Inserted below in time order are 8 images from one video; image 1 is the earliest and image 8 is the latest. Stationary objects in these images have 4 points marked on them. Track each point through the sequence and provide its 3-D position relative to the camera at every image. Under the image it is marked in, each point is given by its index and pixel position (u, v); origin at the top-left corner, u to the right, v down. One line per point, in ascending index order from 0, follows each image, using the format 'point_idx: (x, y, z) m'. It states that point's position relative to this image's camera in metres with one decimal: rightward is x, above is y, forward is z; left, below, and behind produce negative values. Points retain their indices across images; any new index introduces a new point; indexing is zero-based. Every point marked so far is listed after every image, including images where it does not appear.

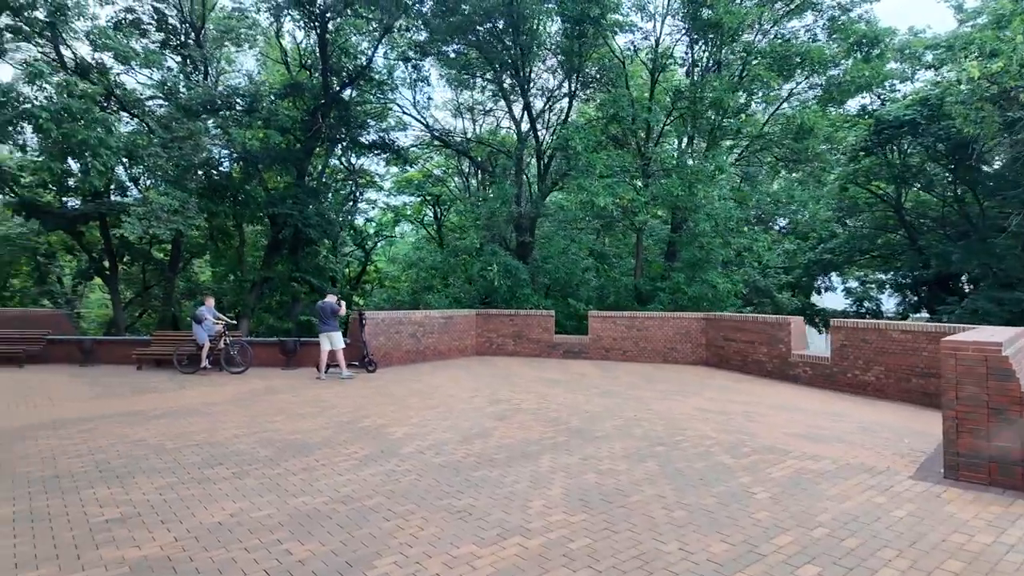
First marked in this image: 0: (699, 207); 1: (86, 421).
0: (+5.7, +2.5, +17.7) m
1: (-6.1, -1.9, +8.4) m
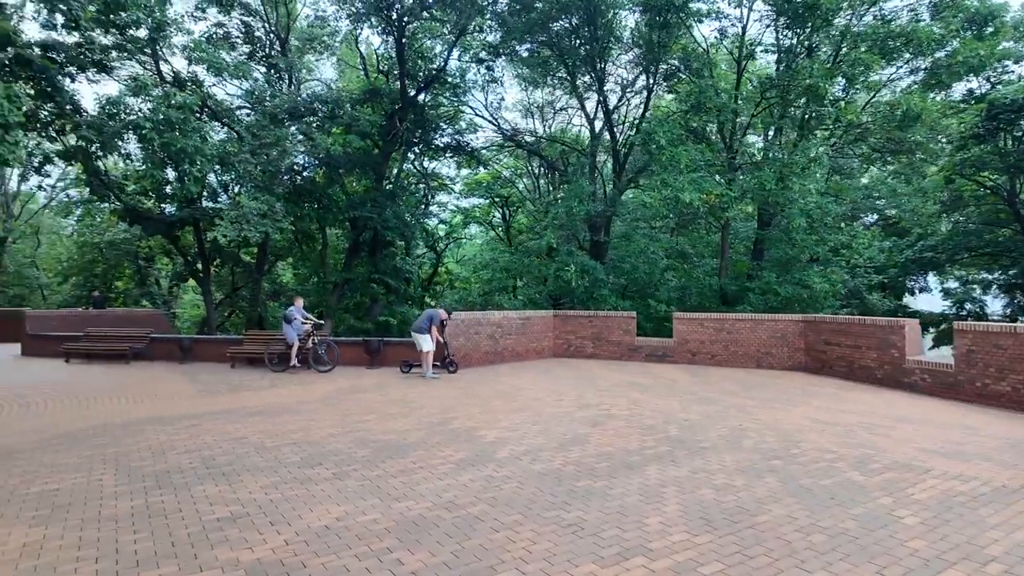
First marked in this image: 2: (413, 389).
0: (+7.9, +2.5, +16.7) m
1: (-4.8, -1.9, +8.7) m
2: (-1.8, -1.9, +10.9) m
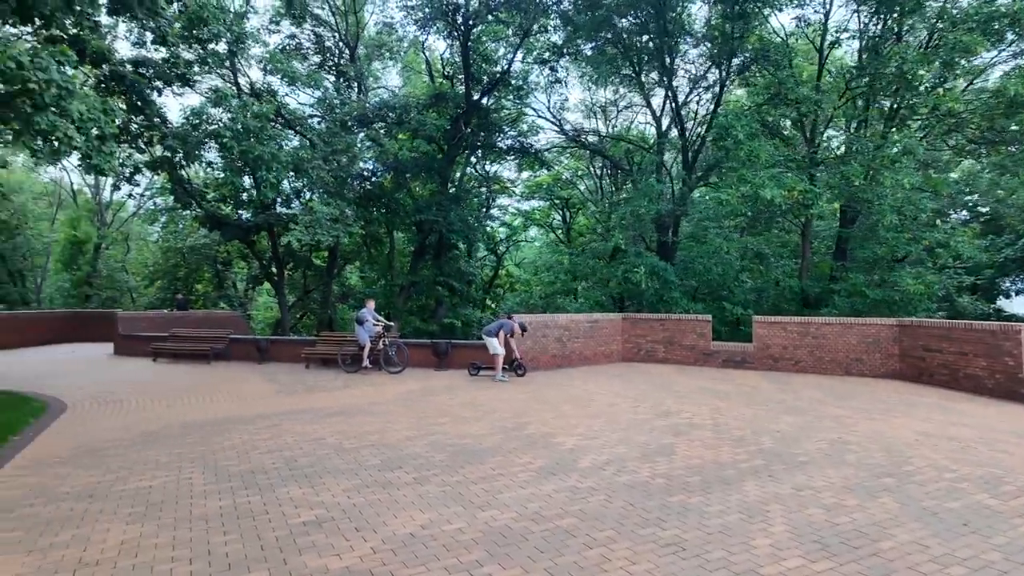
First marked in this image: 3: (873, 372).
0: (+9.7, +2.4, +15.6) m
1: (-3.6, -1.9, +8.9) m
2: (-0.5, -1.9, +10.8) m
3: (+7.7, -1.8, +12.6) m
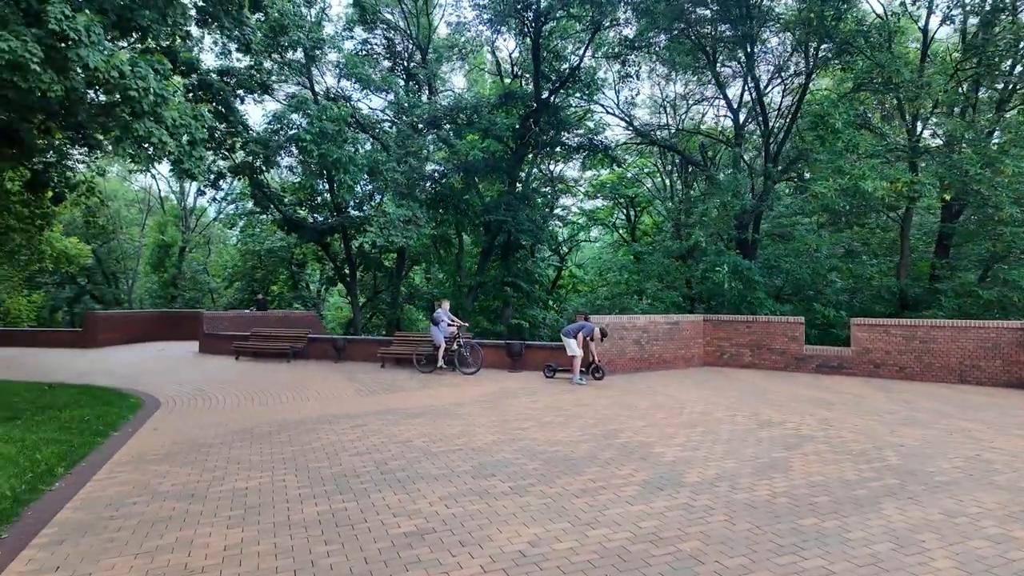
0: (+11.6, +2.4, +14.2) m
1: (-2.4, -1.9, +8.9) m
2: (+0.9, -1.9, +10.4) m
3: (+9.2, -1.8, +11.4) m
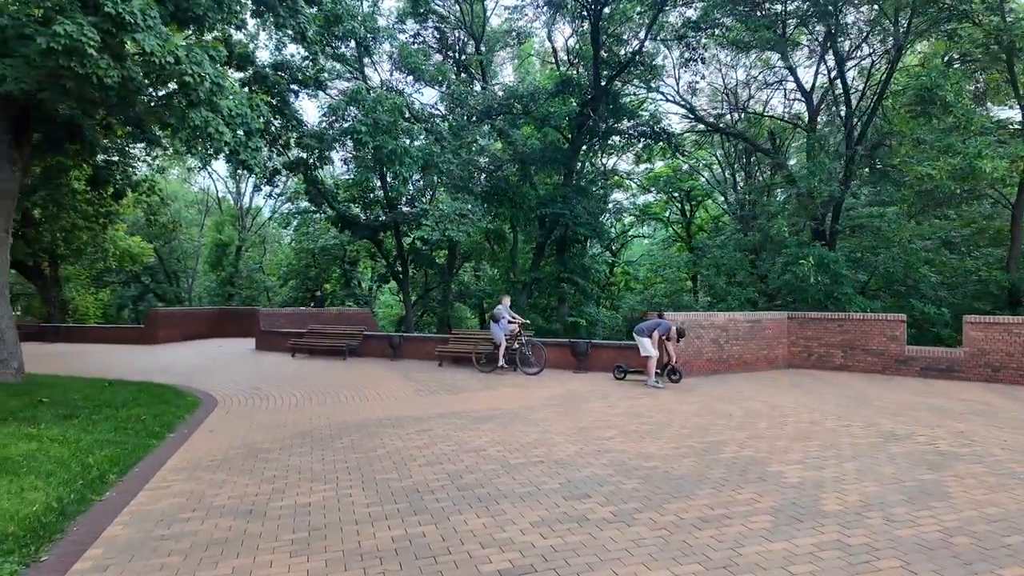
0: (+13.0, +2.5, +12.4) m
1: (-1.3, -1.8, +8.2) m
2: (+2.1, -1.8, +9.5) m
3: (+10.5, -1.7, +9.8) m
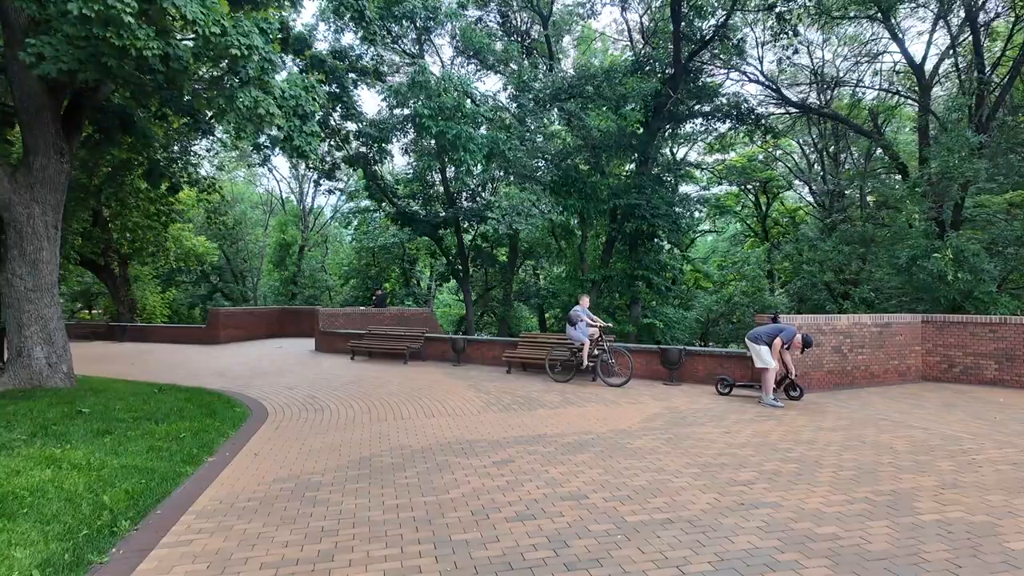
0: (+14.5, +2.6, +9.6) m
1: (-0.2, -1.8, +6.8) m
2: (+3.3, -1.8, +7.8) m
3: (+11.7, -1.6, +7.3) m
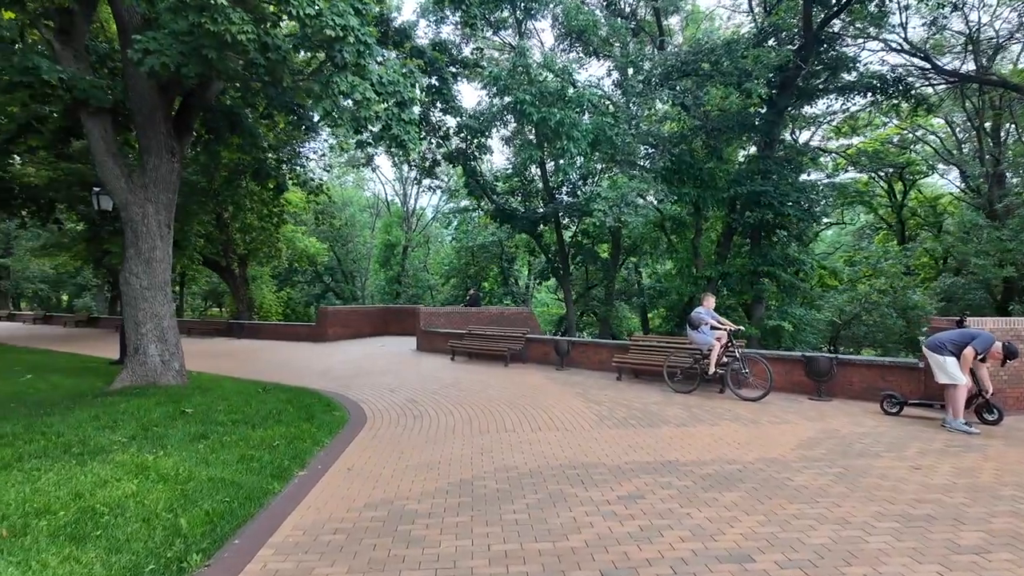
0: (+15.9, +2.6, +6.1) m
1: (+1.0, -1.8, +5.7) m
2: (+4.6, -1.7, +6.1) m
3: (+12.8, -1.6, +4.2) m
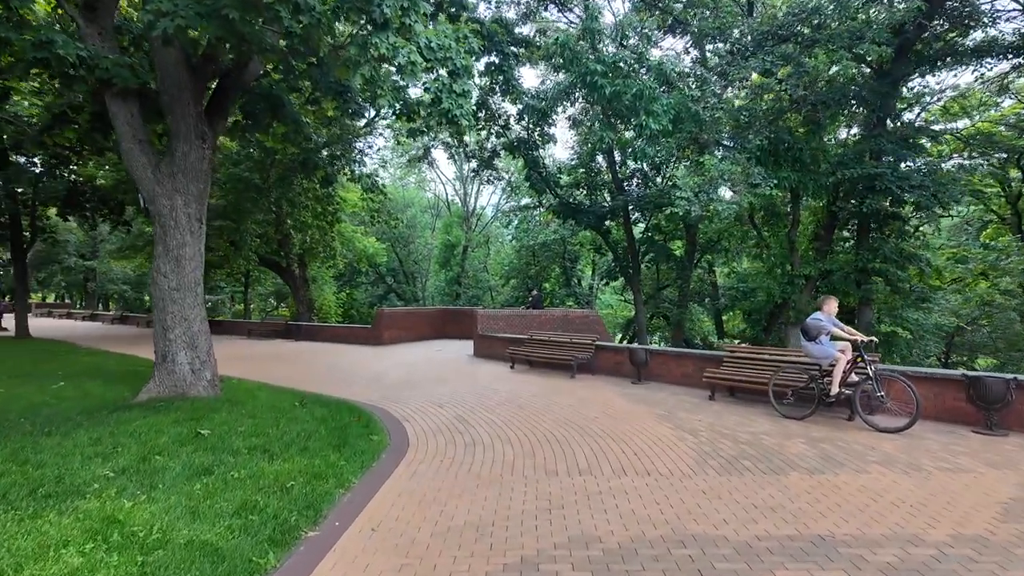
0: (+16.4, +2.7, +2.8) m
1: (+1.6, -1.8, +3.9) m
2: (+5.2, -1.7, +3.9) m
3: (+13.1, -1.6, +1.2) m
